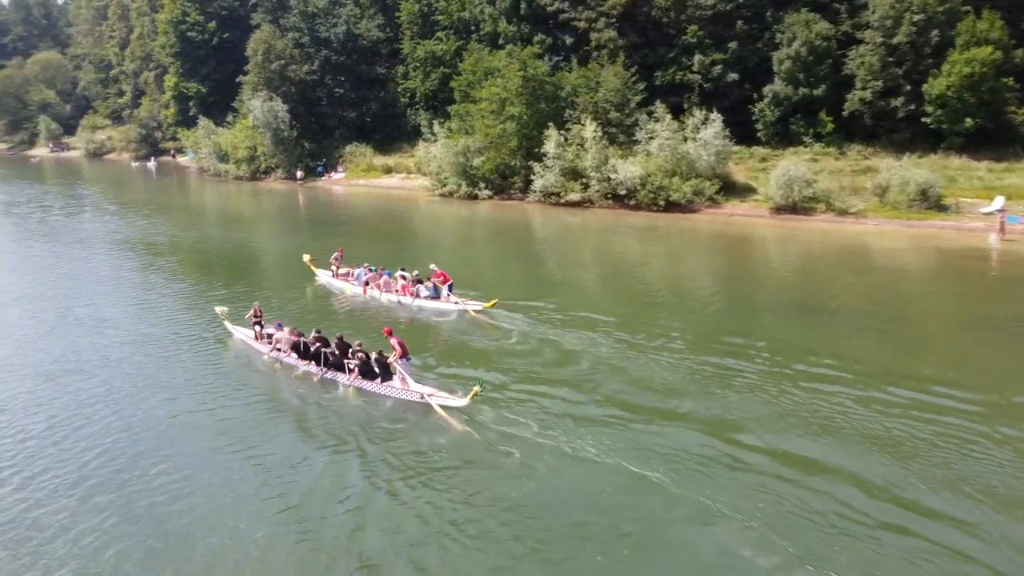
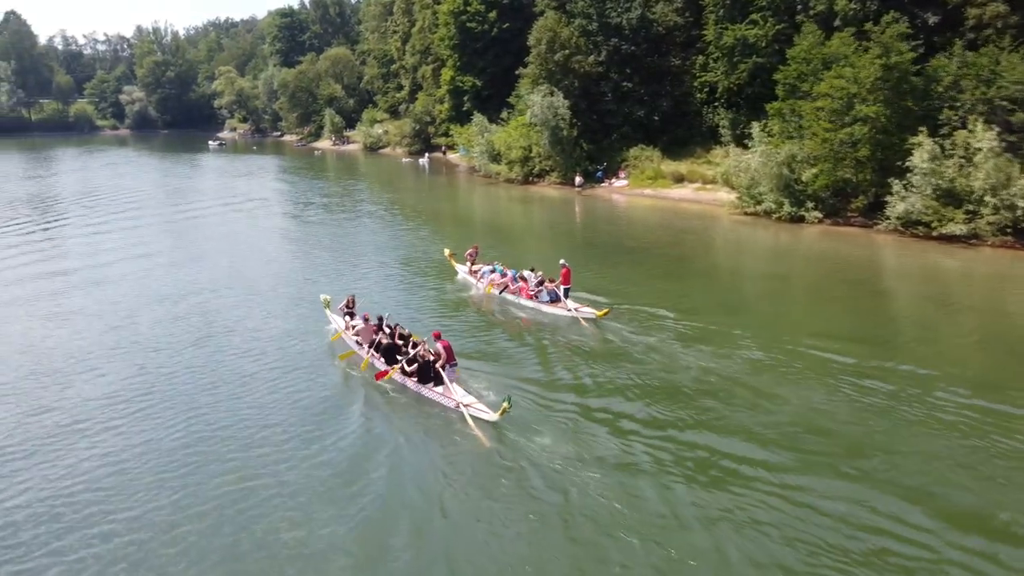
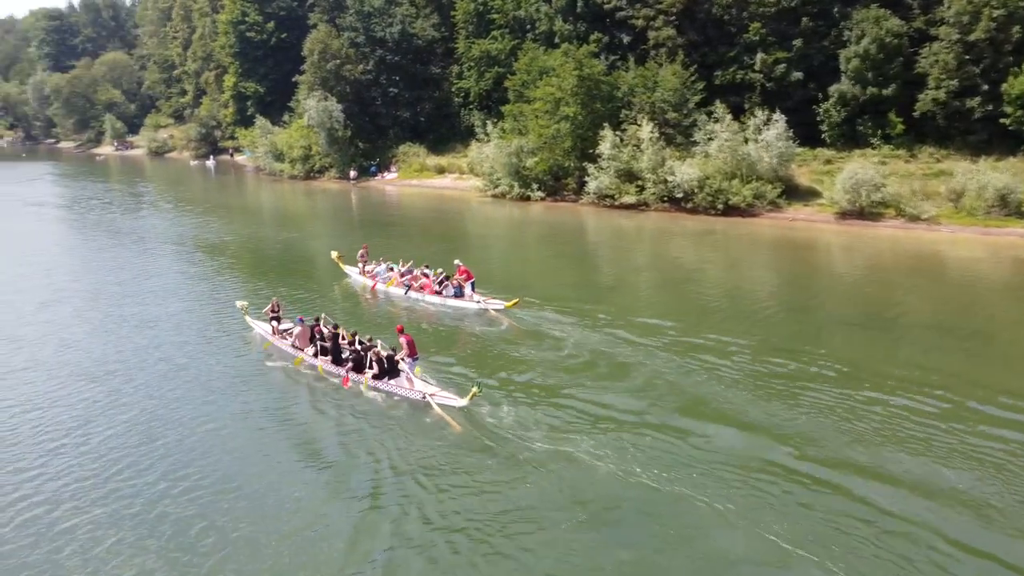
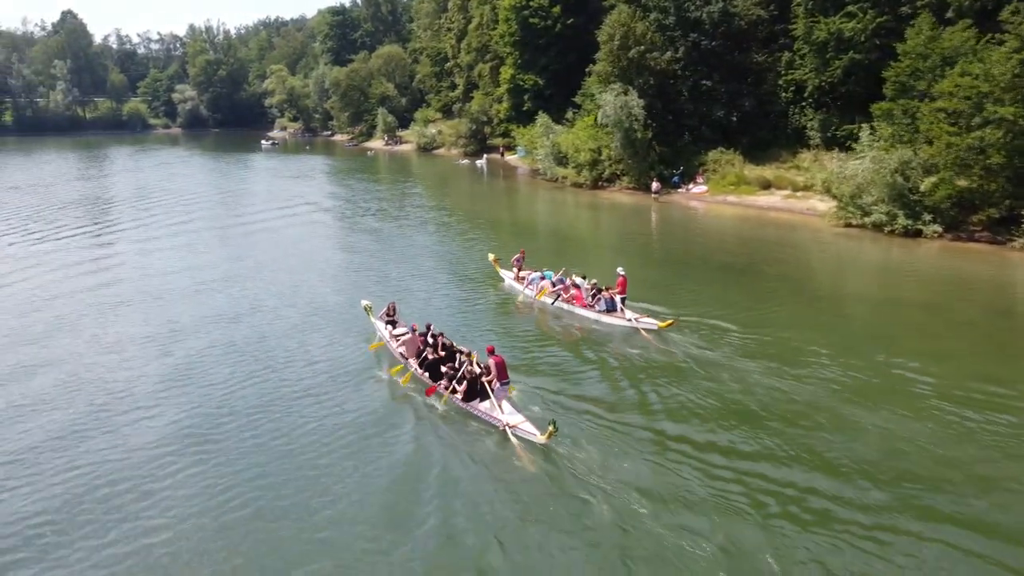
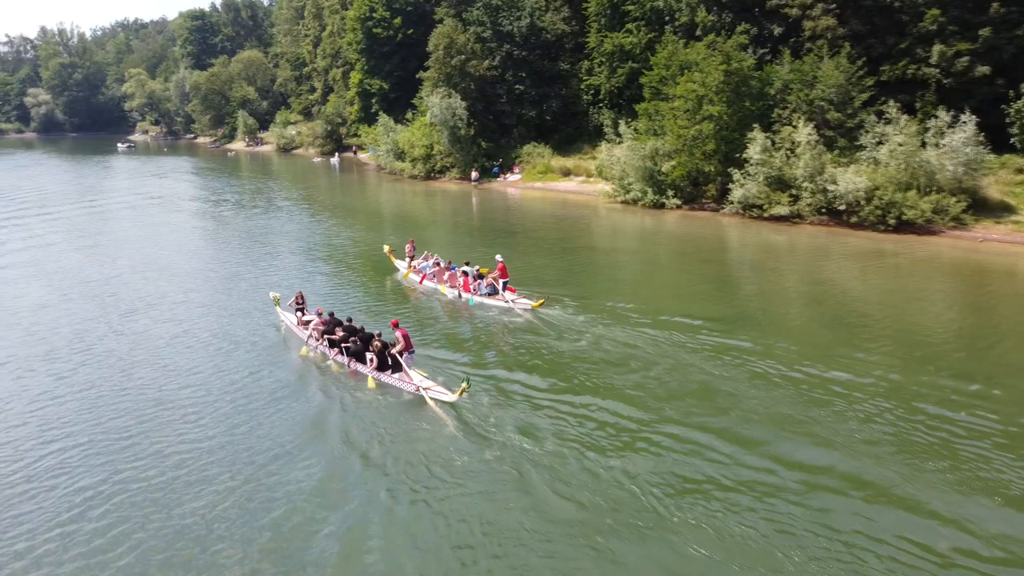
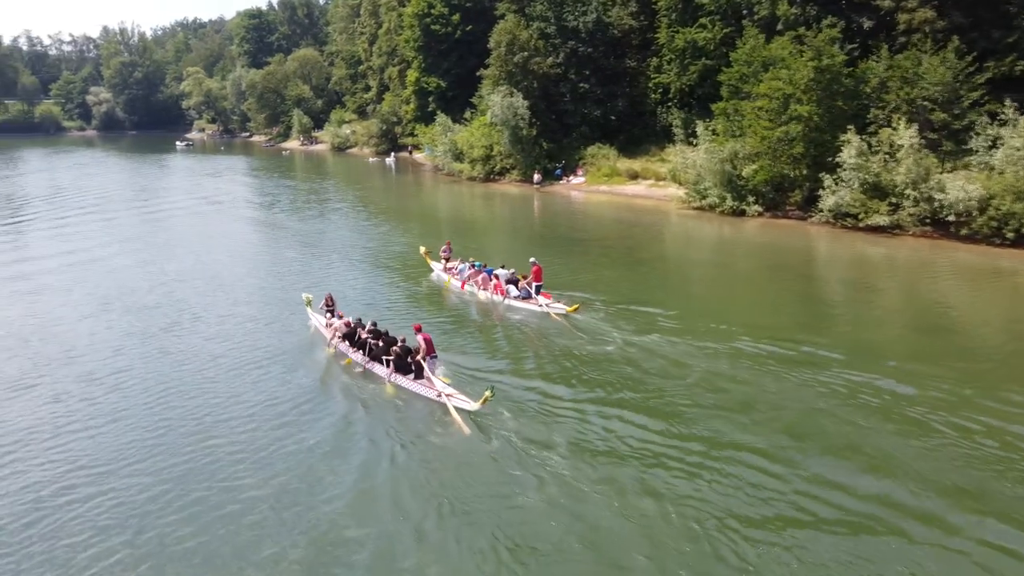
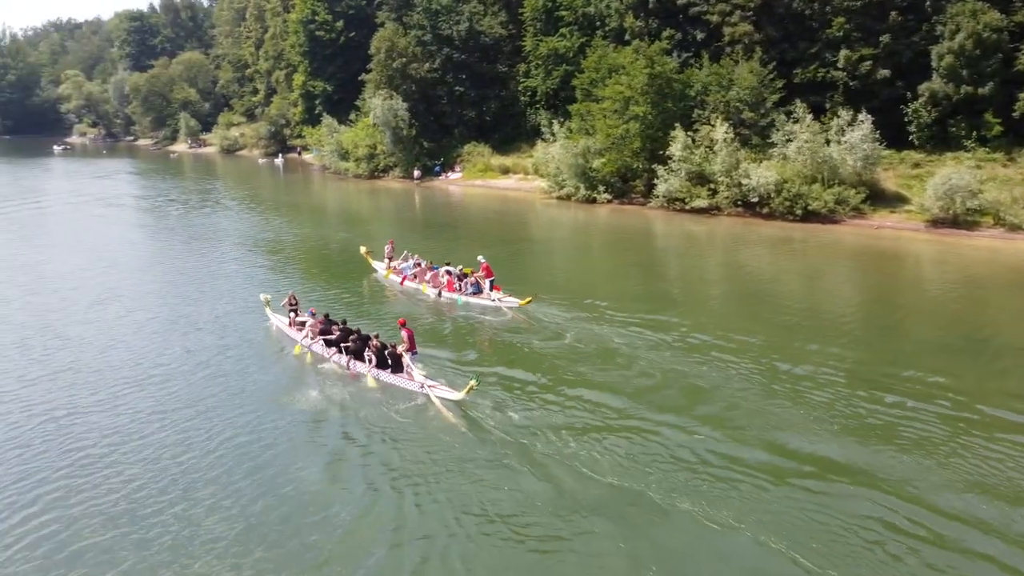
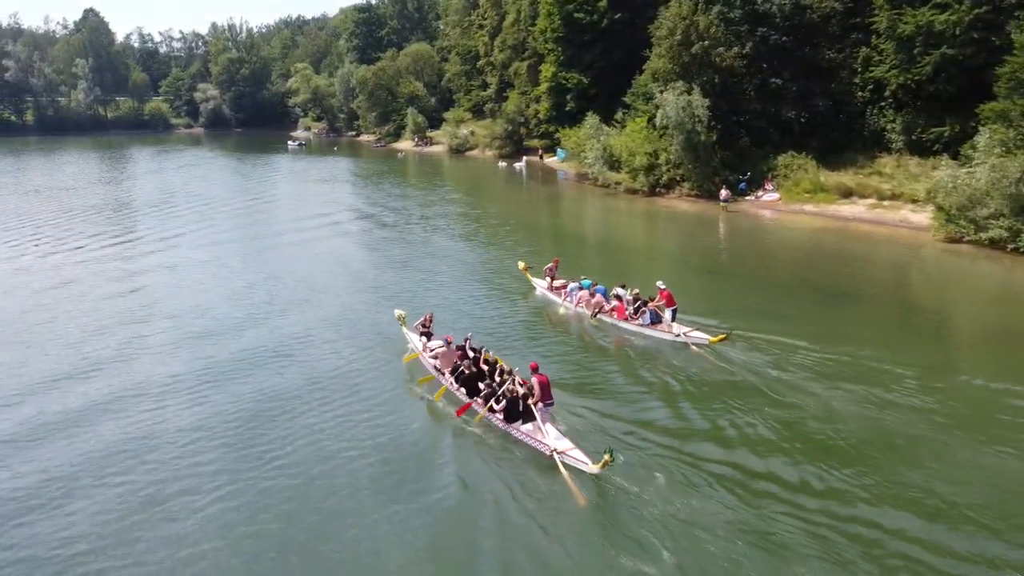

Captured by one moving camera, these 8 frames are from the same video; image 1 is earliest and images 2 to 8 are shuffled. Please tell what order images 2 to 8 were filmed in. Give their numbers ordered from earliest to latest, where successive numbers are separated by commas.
3, 7, 5, 6, 2, 4, 8
